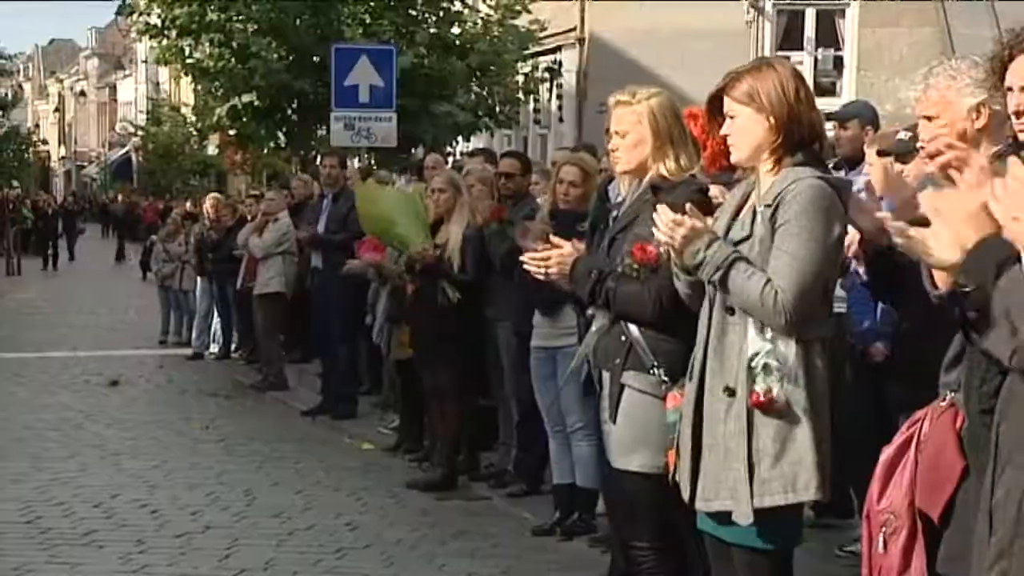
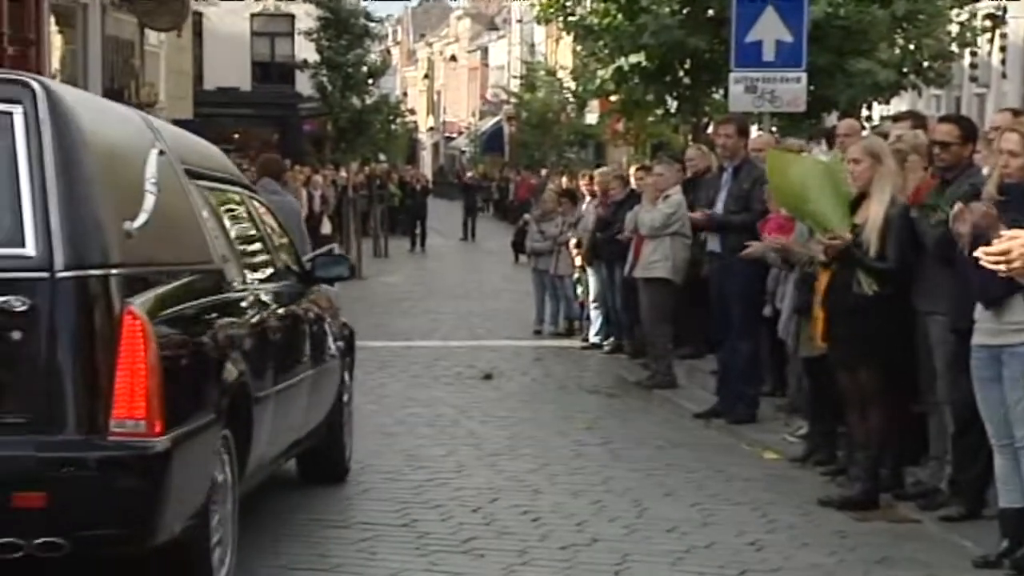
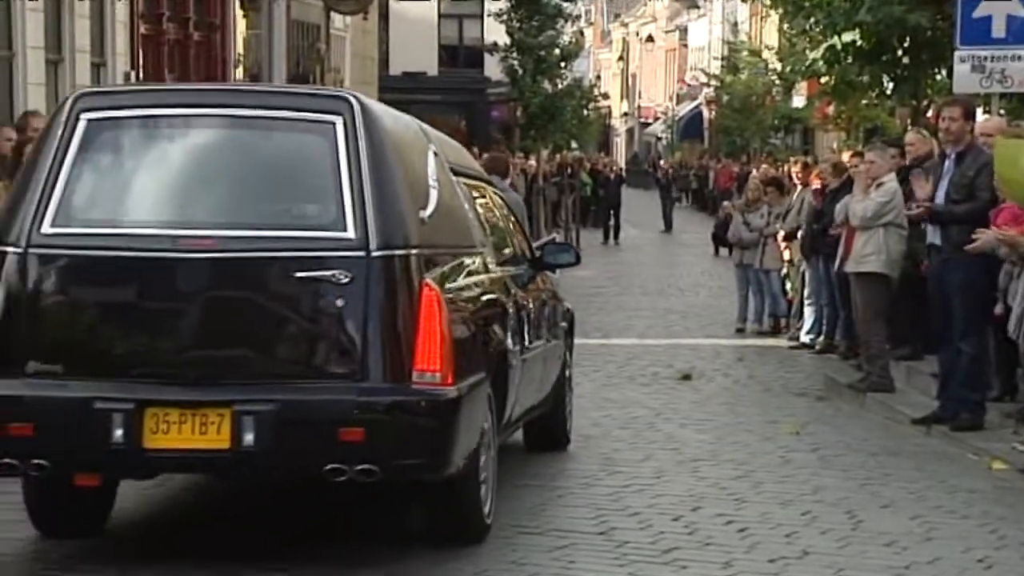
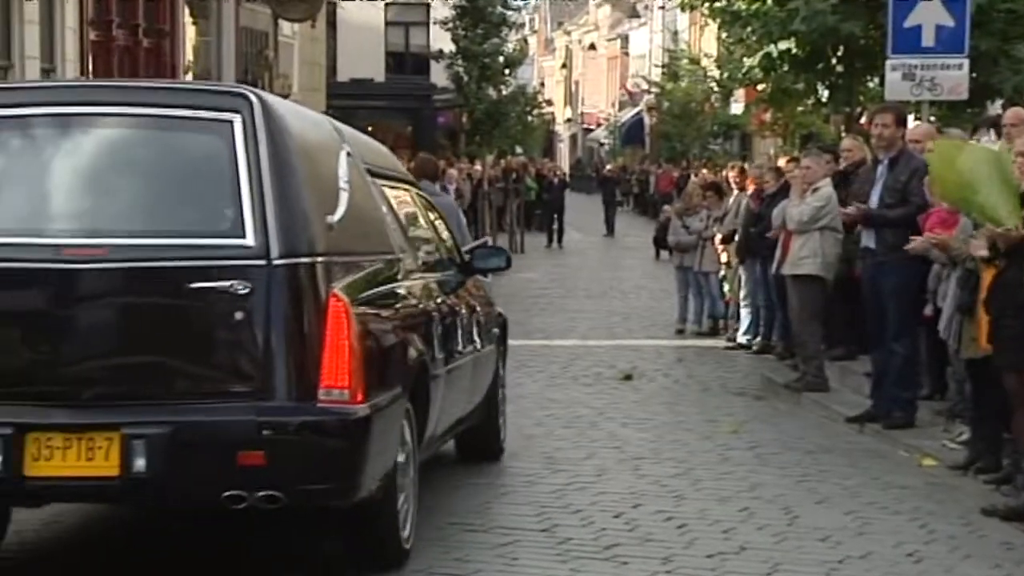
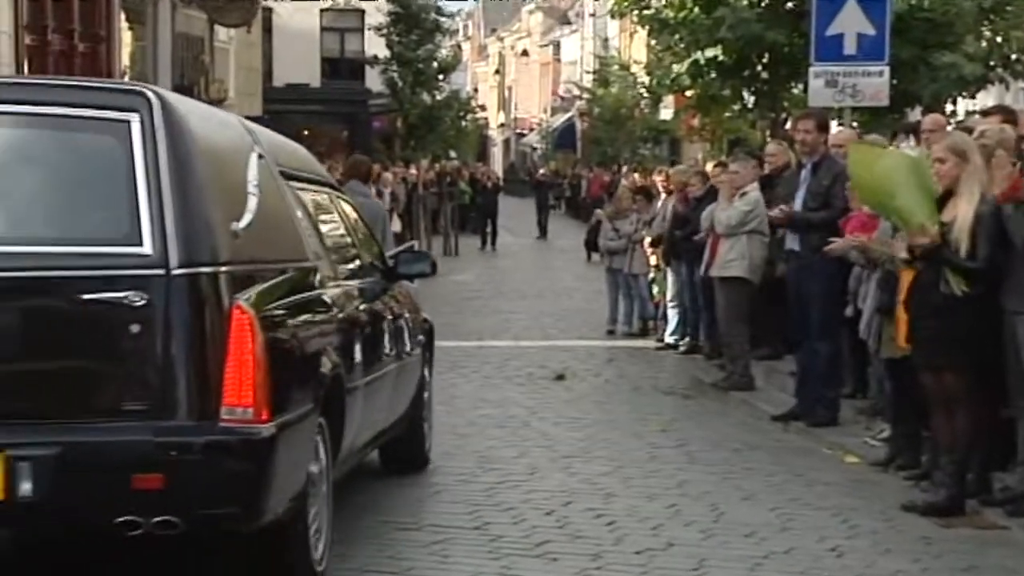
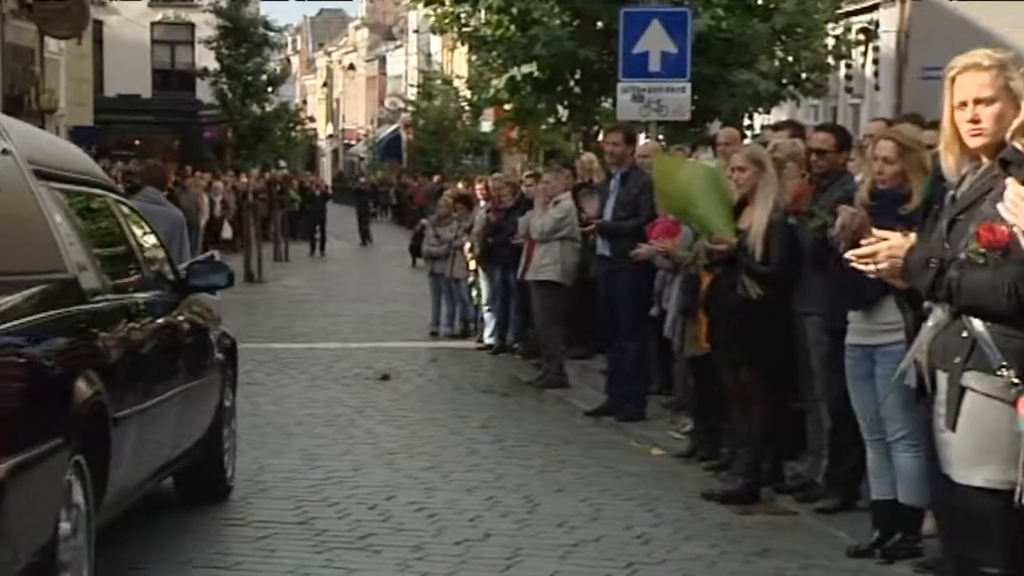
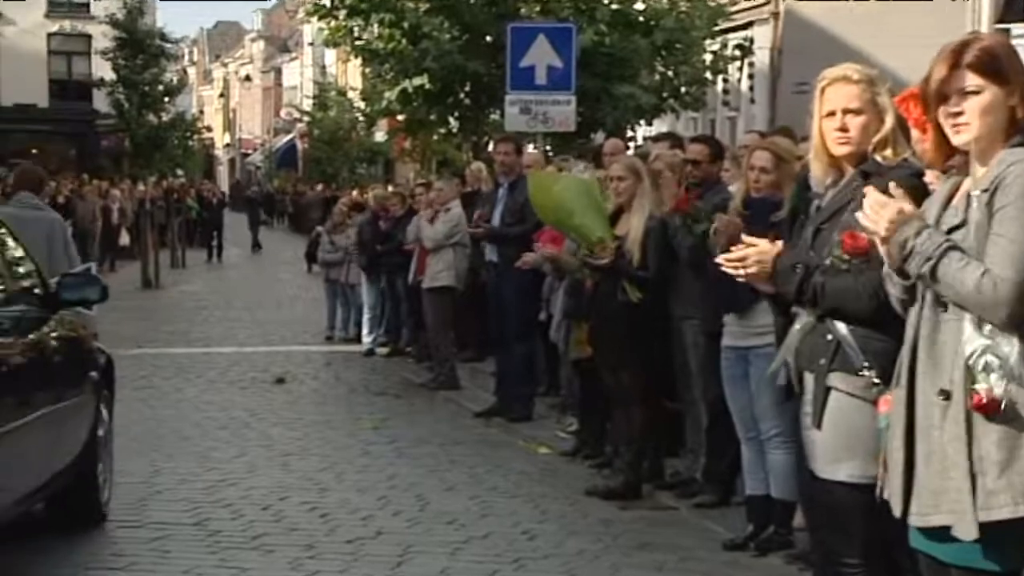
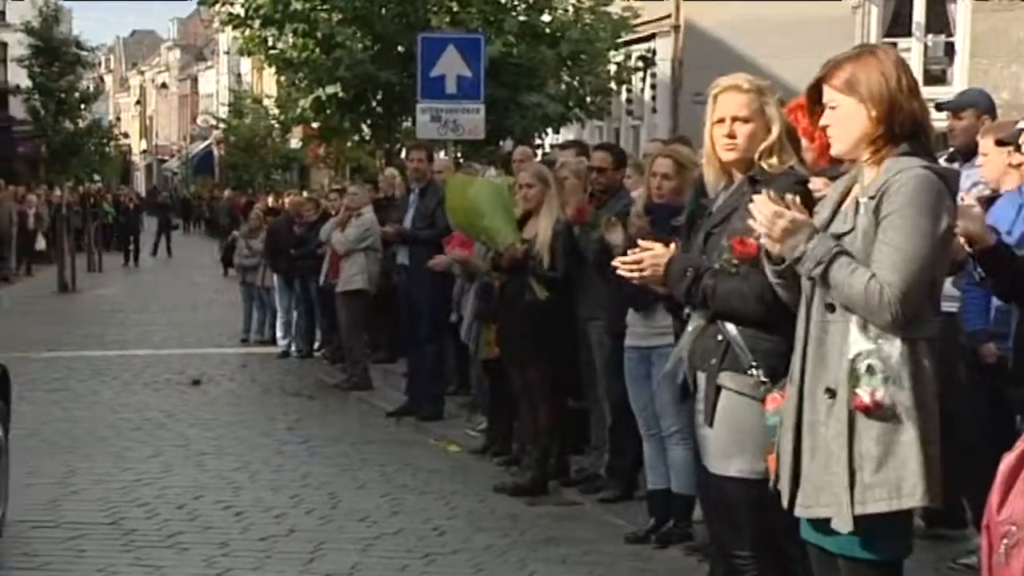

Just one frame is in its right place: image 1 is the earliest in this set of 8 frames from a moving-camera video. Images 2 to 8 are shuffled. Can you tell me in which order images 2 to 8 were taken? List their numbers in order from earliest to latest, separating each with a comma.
8, 7, 6, 2, 5, 4, 3
